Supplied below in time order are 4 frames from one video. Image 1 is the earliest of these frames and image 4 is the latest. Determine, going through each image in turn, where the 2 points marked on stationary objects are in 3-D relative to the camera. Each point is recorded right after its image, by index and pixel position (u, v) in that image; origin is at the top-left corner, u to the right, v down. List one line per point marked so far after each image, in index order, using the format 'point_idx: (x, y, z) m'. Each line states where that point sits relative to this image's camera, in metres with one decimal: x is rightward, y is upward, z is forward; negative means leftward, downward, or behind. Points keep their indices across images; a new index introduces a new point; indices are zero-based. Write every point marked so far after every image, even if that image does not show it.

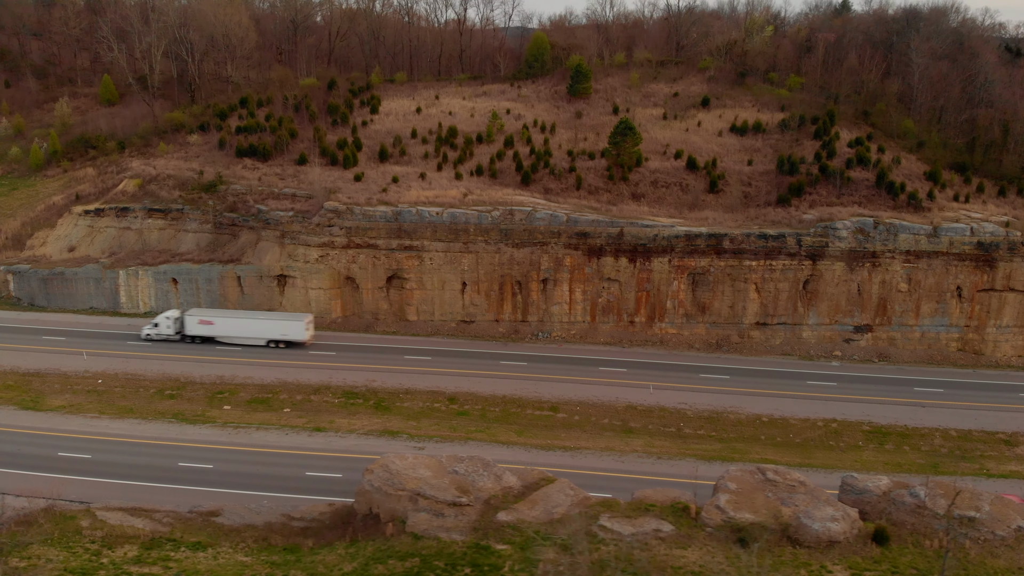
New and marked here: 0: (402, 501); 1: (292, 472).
0: (-2.0, -3.9, +11.8) m
1: (-6.1, -5.0, +18.0) m
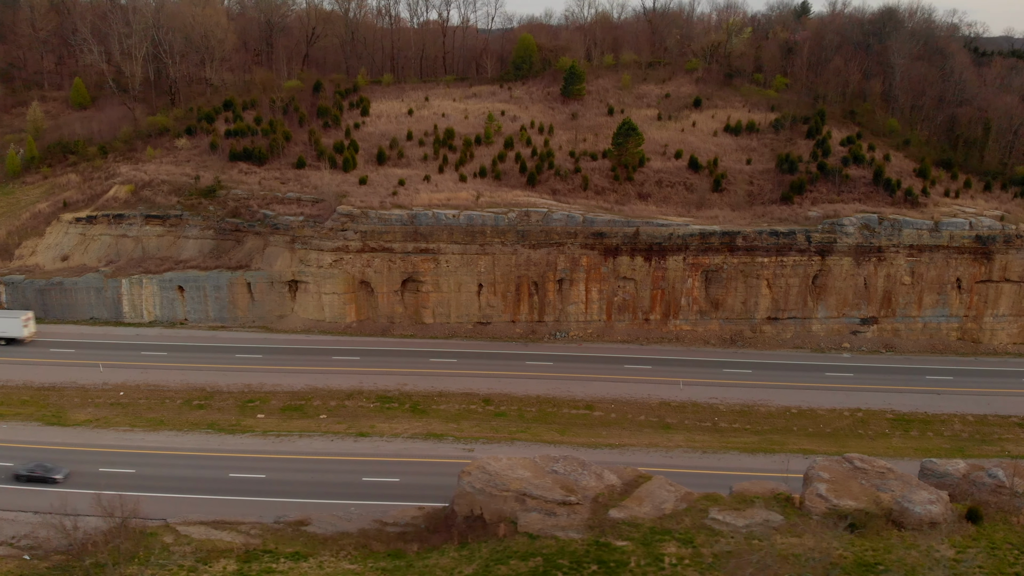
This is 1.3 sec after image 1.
0: (-0.1, -3.9, +11.8) m
1: (-4.5, -5.2, +17.8) m
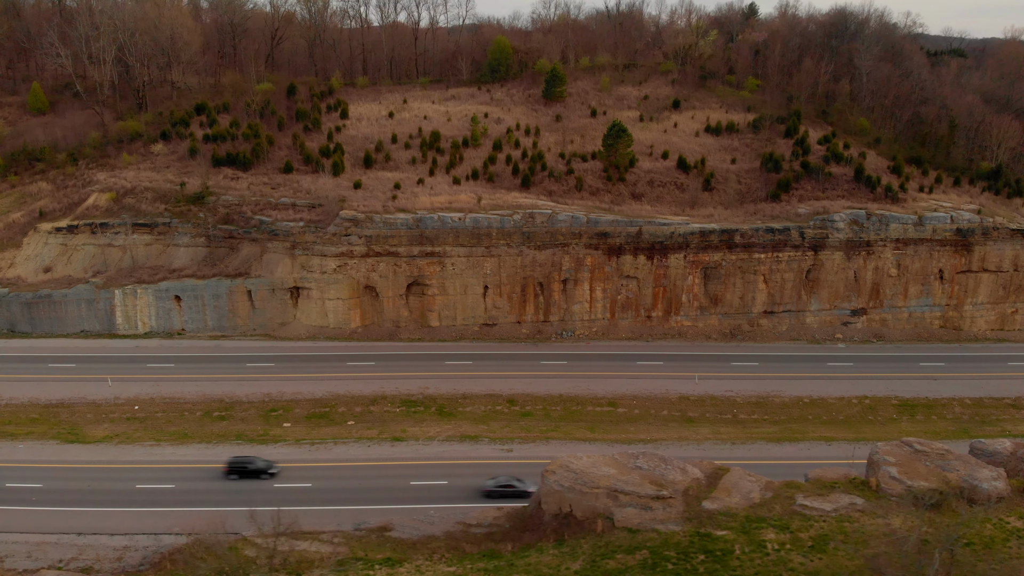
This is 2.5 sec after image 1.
0: (+1.6, -3.9, +12.1) m
1: (-3.2, -5.3, +17.7) m
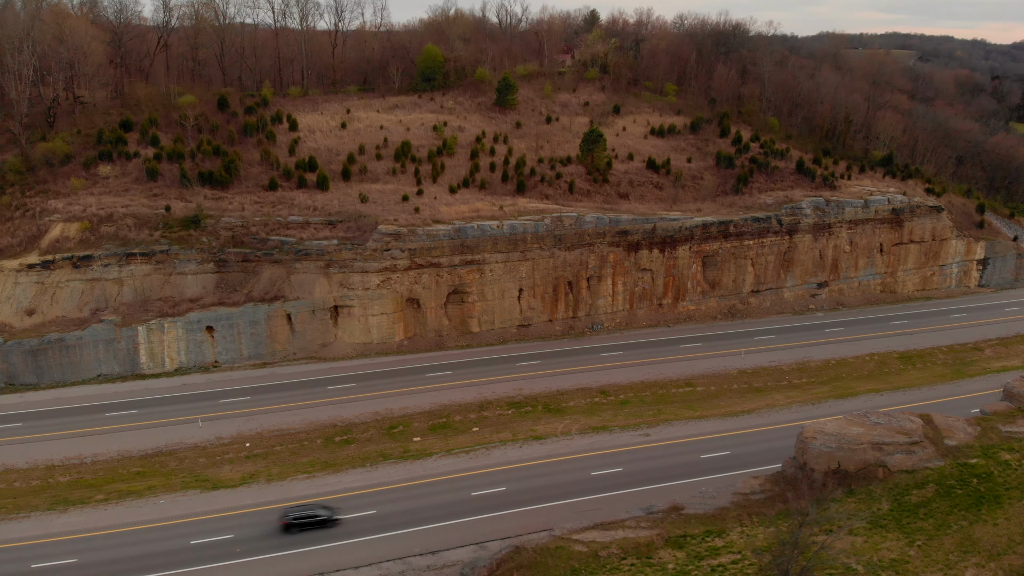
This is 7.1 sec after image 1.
0: (+7.8, -3.6, +14.6) m
1: (+2.0, -5.5, +19.0) m
